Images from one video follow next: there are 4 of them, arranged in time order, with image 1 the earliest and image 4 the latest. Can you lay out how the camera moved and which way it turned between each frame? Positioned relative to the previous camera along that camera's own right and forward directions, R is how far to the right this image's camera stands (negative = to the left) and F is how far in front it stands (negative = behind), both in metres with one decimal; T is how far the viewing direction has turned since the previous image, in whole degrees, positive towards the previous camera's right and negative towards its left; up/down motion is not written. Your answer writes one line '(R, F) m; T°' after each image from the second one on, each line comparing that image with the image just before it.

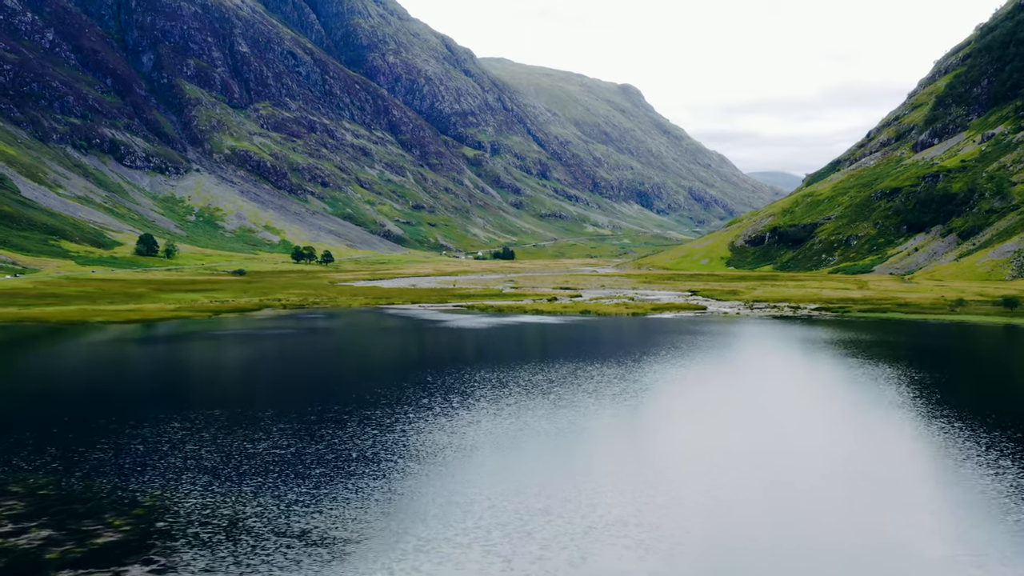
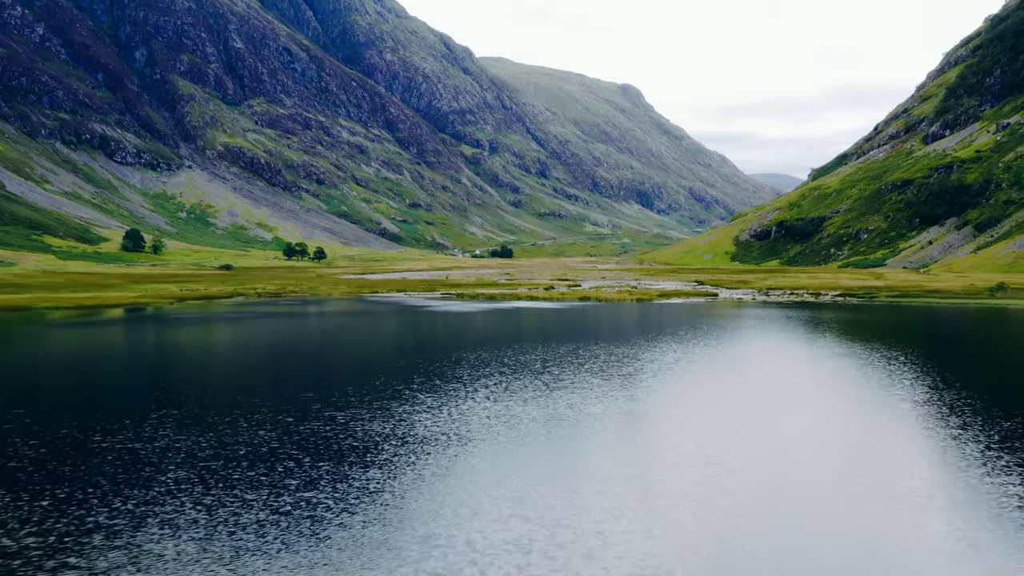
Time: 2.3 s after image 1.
(+0.8, +6.7) m; 0°
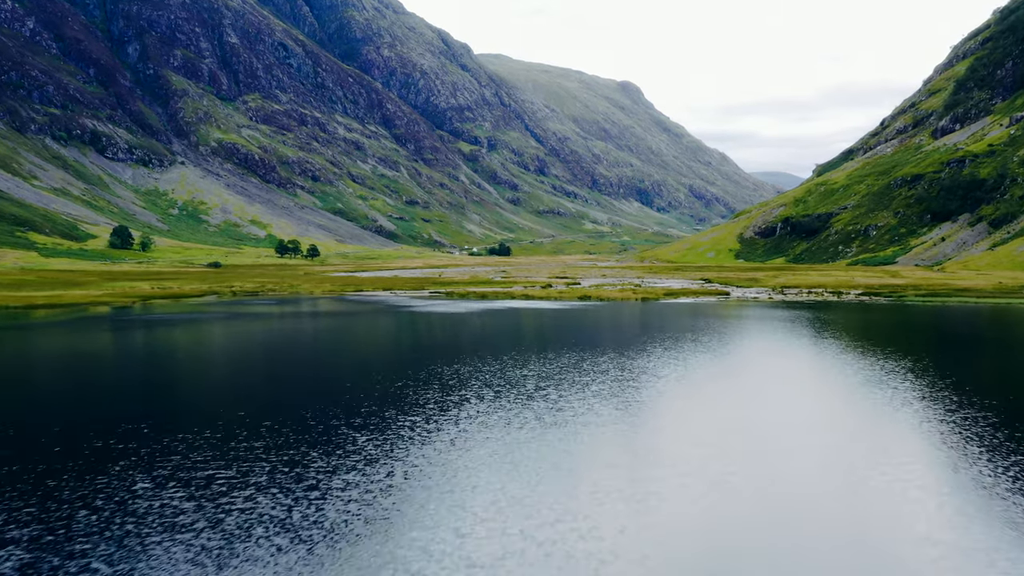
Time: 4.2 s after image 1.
(+0.5, +5.4) m; 0°
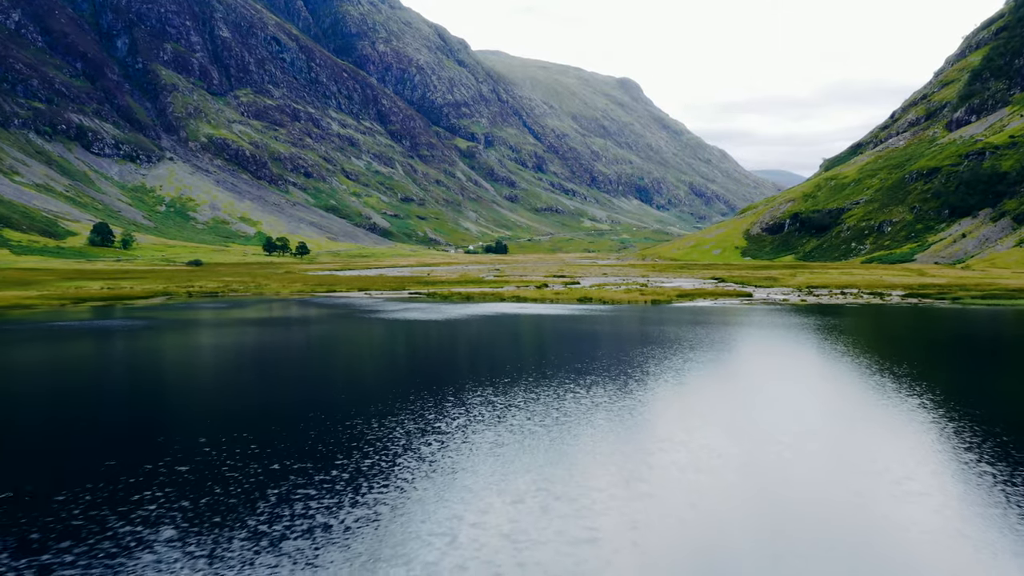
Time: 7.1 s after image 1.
(+0.8, +8.1) m; 0°
